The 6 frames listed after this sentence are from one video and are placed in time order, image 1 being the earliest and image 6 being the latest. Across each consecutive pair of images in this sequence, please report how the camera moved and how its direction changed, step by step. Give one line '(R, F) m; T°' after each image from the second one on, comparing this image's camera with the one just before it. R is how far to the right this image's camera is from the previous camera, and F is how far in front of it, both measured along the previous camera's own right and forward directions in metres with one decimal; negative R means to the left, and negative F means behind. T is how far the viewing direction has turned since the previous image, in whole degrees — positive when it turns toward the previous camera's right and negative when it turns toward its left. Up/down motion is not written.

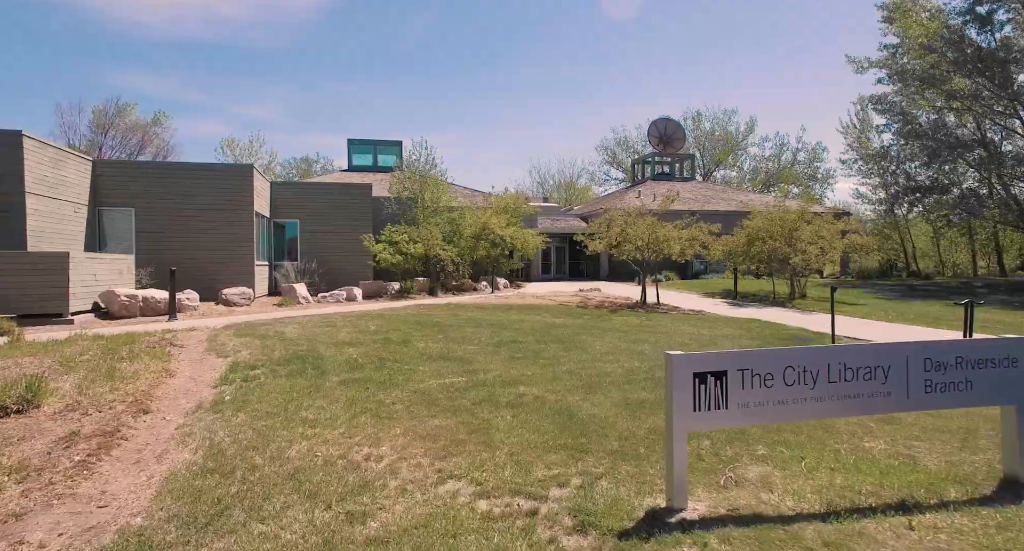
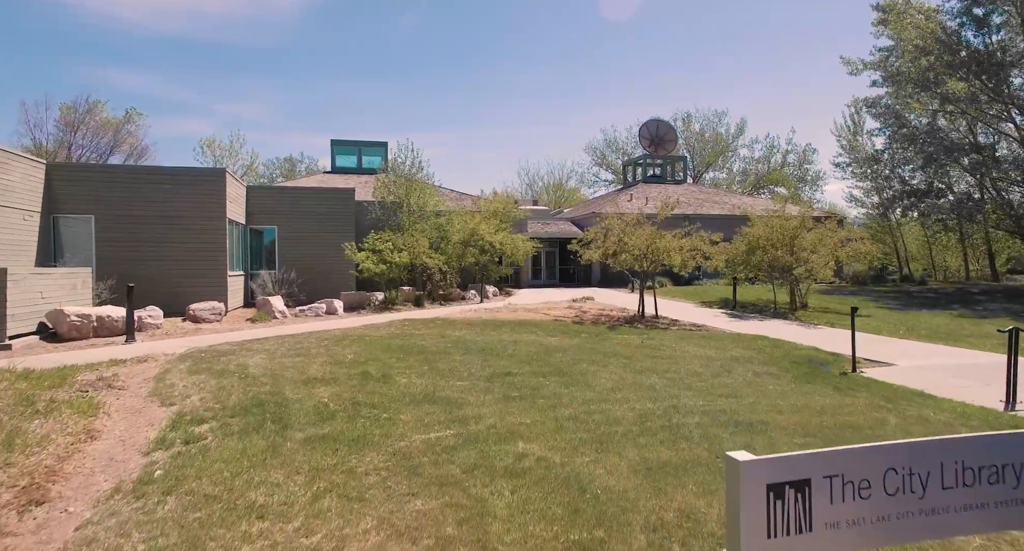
(-0.1, +0.8) m; +1°
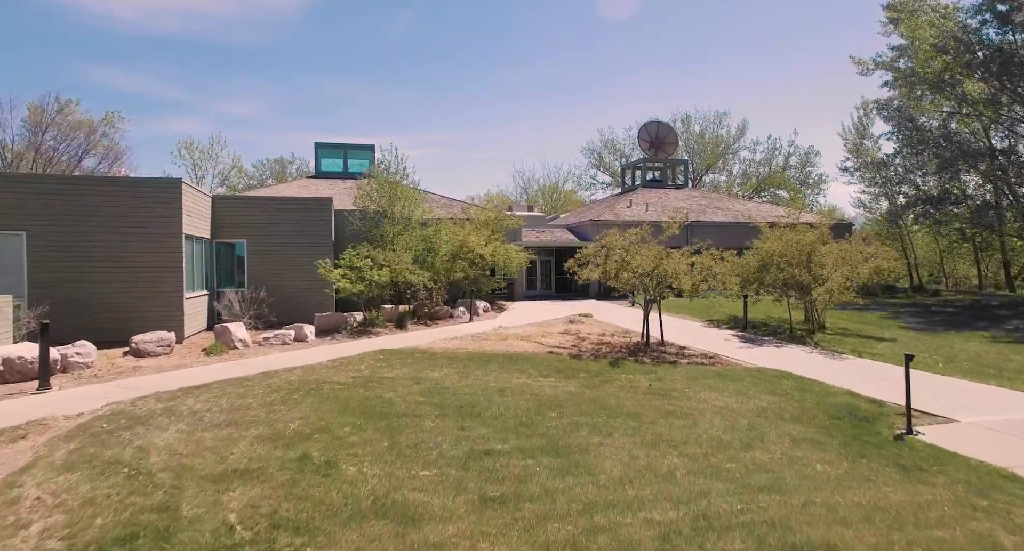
(+0.1, +1.4) m; 0°
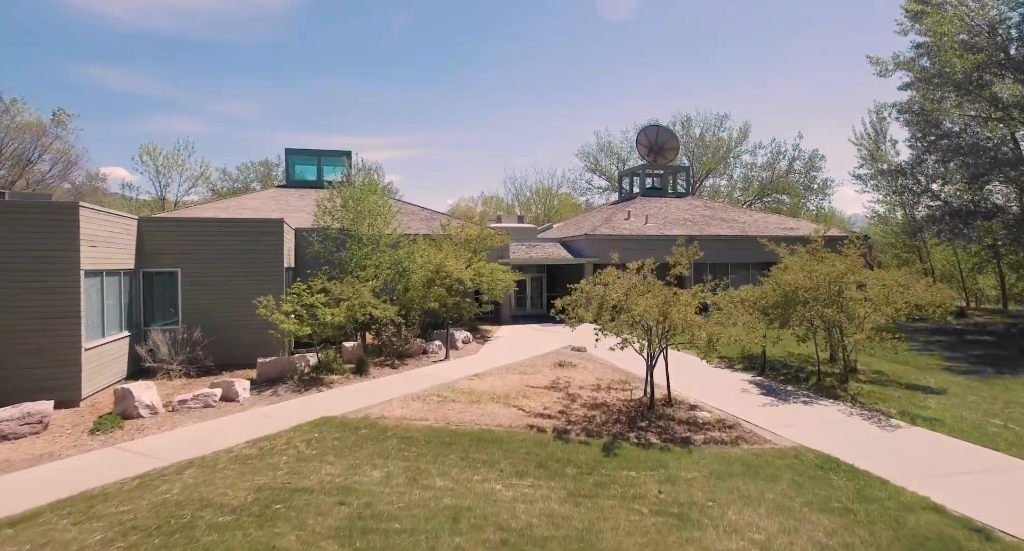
(+0.4, +2.2) m; 0°
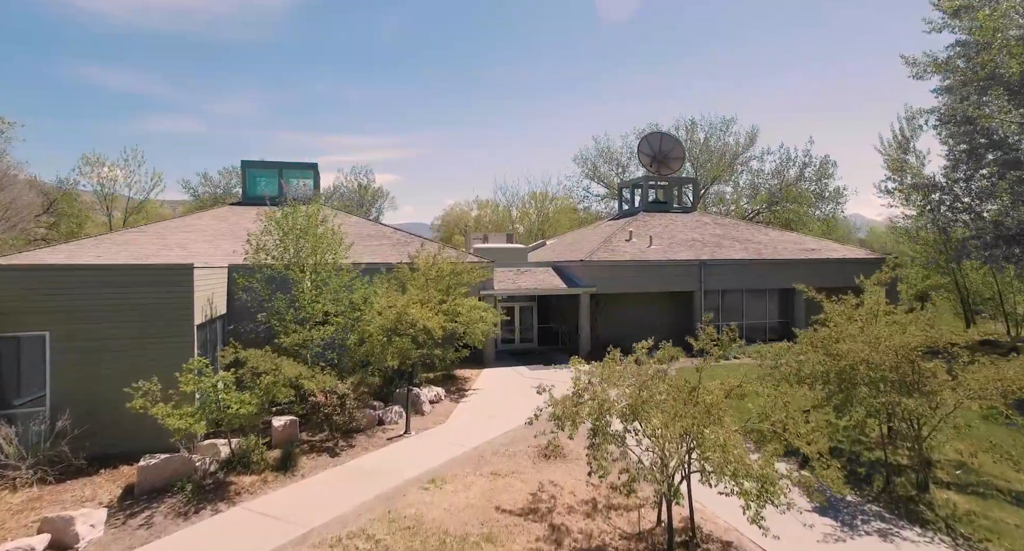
(+0.5, +3.0) m; 0°
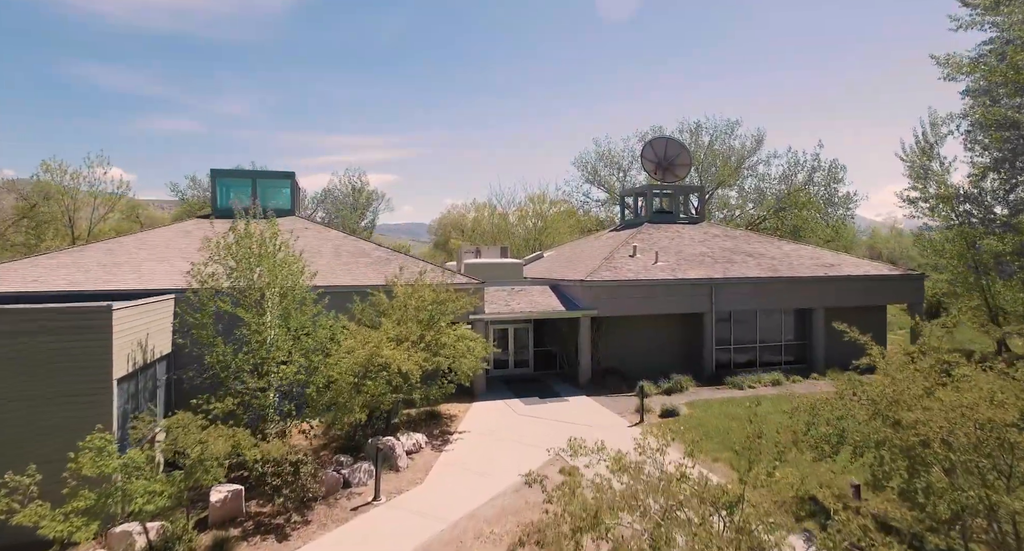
(+0.2, +1.9) m; 0°
